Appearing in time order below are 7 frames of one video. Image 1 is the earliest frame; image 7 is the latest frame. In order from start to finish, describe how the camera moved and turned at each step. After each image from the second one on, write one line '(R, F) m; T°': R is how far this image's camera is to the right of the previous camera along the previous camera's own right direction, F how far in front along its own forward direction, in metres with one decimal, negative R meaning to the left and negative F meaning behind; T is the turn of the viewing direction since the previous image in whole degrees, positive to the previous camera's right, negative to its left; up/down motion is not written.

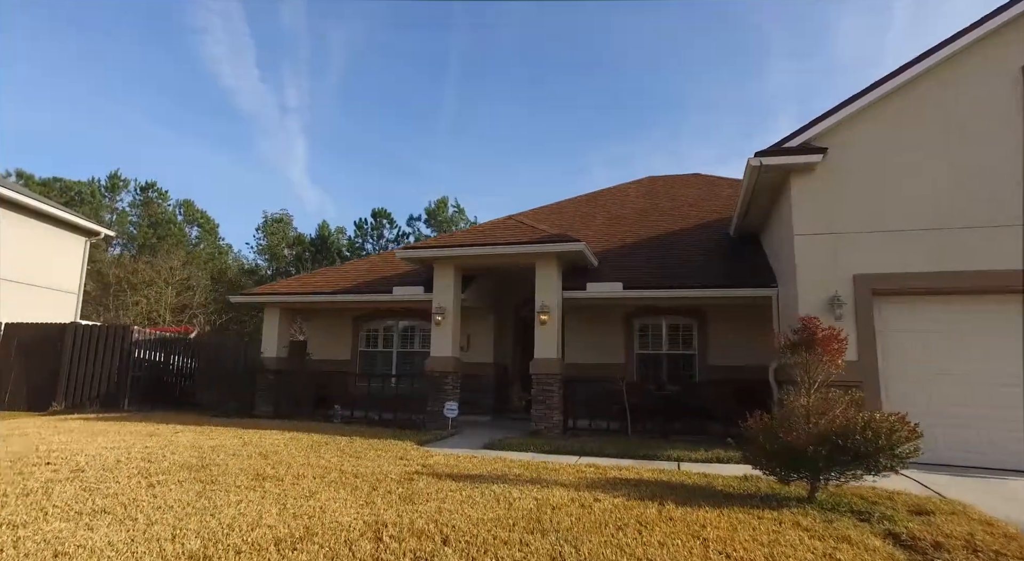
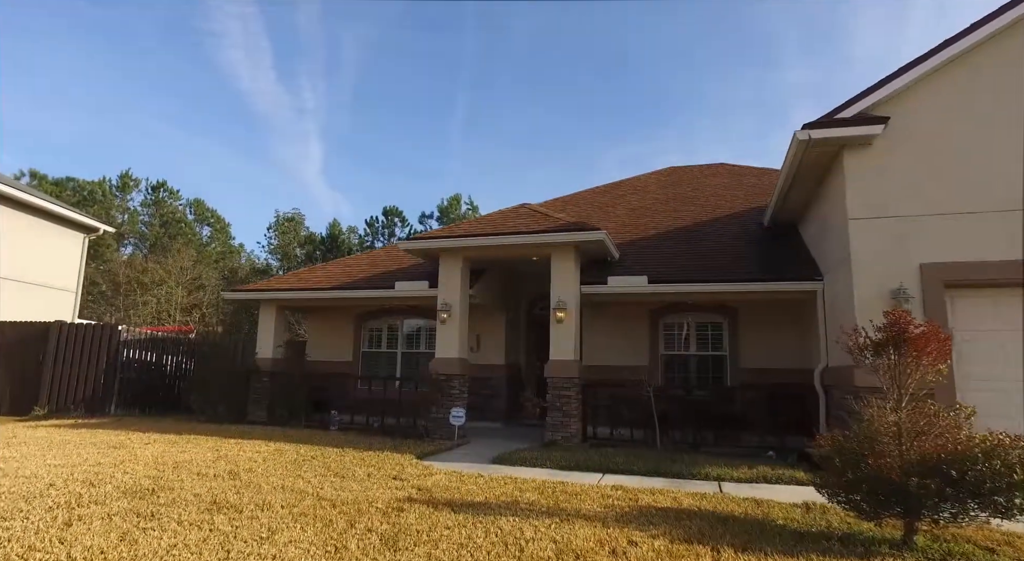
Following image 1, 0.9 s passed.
(0.0, +1.2) m; -1°
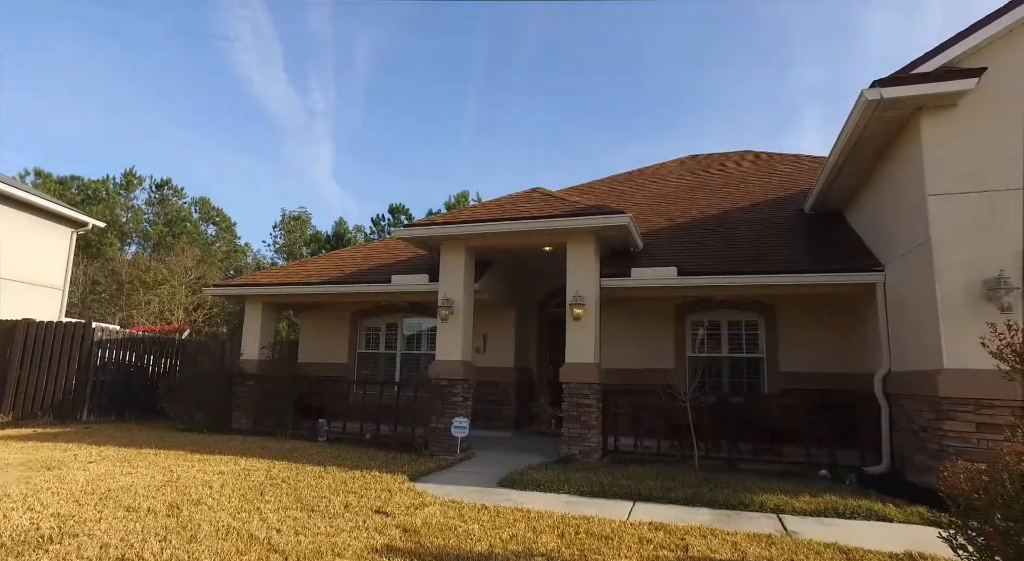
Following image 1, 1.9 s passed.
(0.0, +1.4) m; -1°
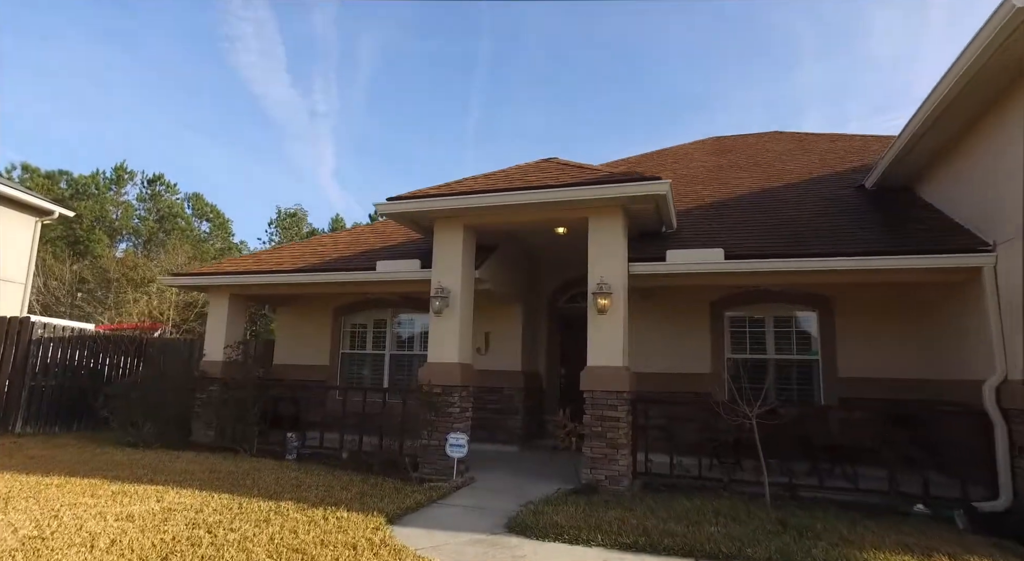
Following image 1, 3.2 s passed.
(-0.1, +1.9) m; 0°
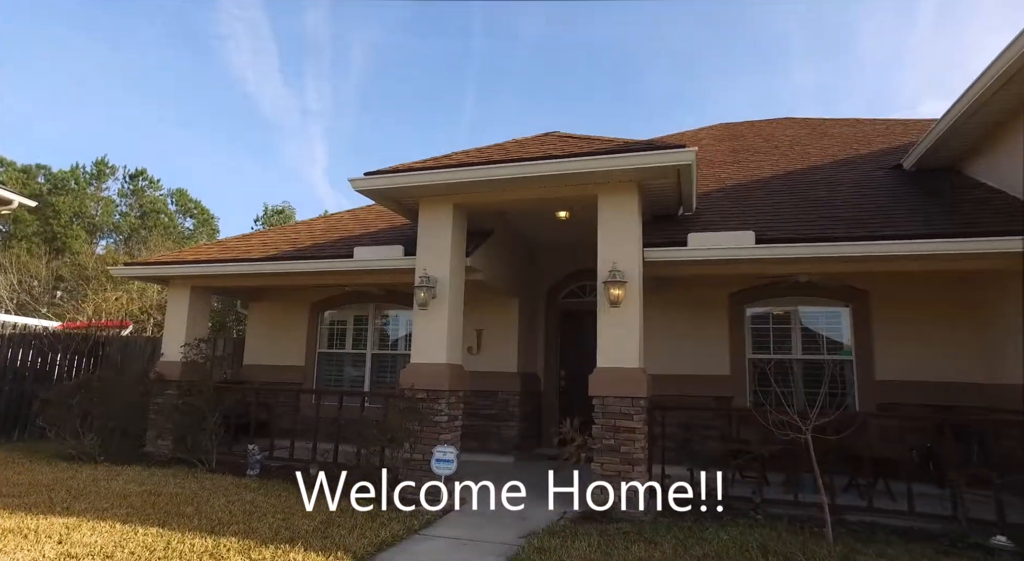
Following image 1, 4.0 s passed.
(-0.1, +1.2) m; +1°
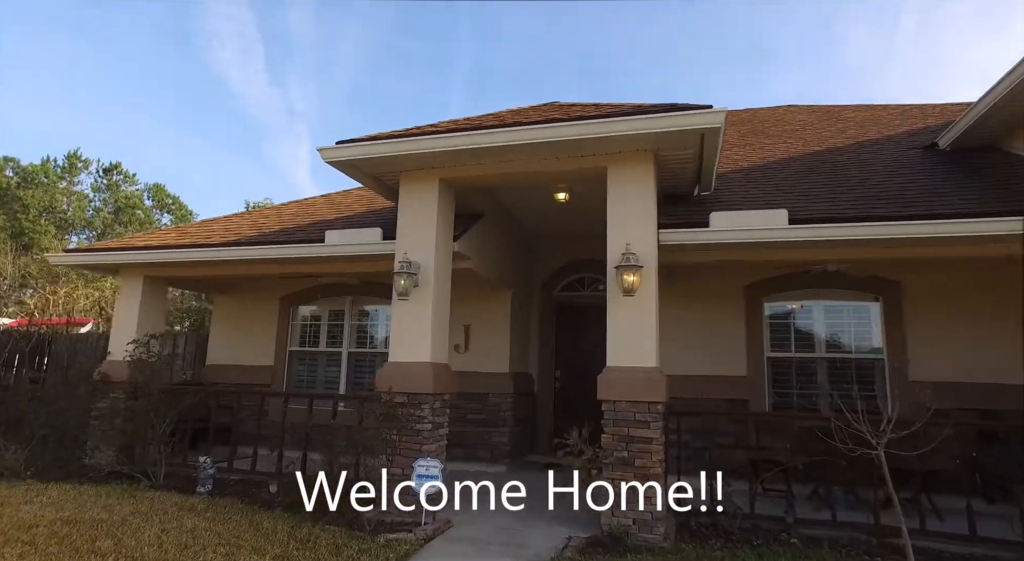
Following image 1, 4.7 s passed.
(-0.1, +1.0) m; +1°
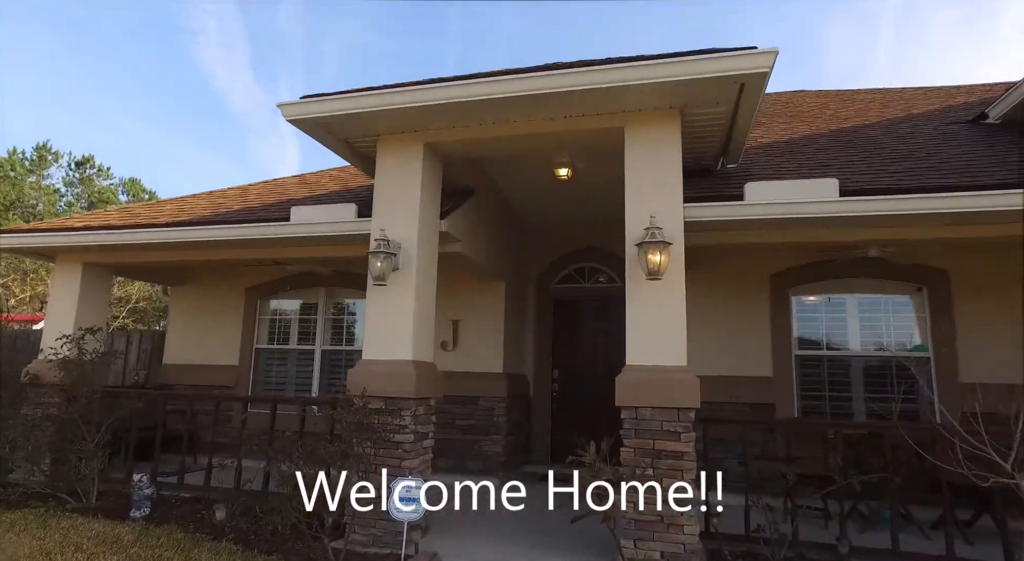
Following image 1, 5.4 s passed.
(-0.1, +1.1) m; +1°
